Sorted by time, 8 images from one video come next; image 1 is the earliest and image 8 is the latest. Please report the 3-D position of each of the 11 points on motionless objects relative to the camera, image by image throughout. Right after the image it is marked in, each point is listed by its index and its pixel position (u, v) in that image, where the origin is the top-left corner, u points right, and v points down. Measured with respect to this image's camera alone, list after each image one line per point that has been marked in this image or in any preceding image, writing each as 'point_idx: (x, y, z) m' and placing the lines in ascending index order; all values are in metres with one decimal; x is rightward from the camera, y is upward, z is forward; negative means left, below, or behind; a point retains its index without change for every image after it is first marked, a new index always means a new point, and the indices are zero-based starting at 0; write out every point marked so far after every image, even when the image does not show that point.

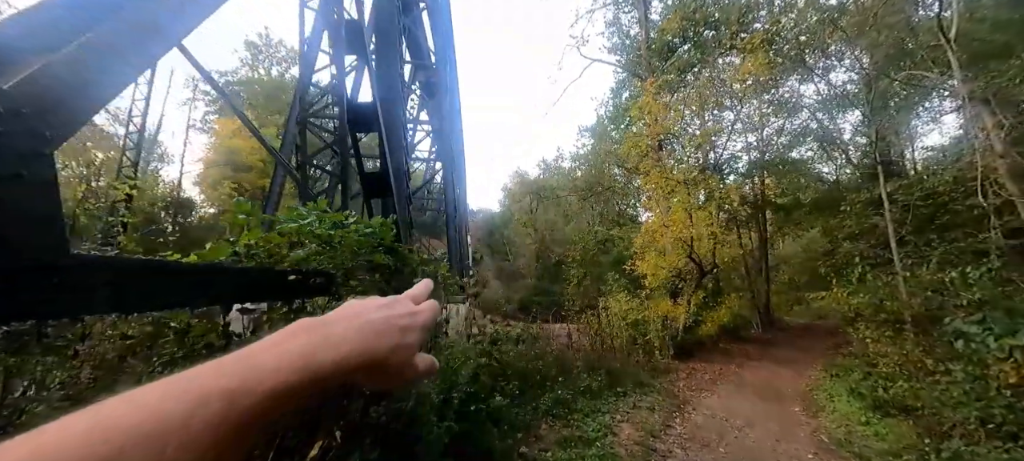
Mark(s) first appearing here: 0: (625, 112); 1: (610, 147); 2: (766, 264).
0: (+4.1, +4.3, +14.4) m
1: (+4.3, +3.5, +16.7) m
2: (+9.9, -1.5, +15.4) m
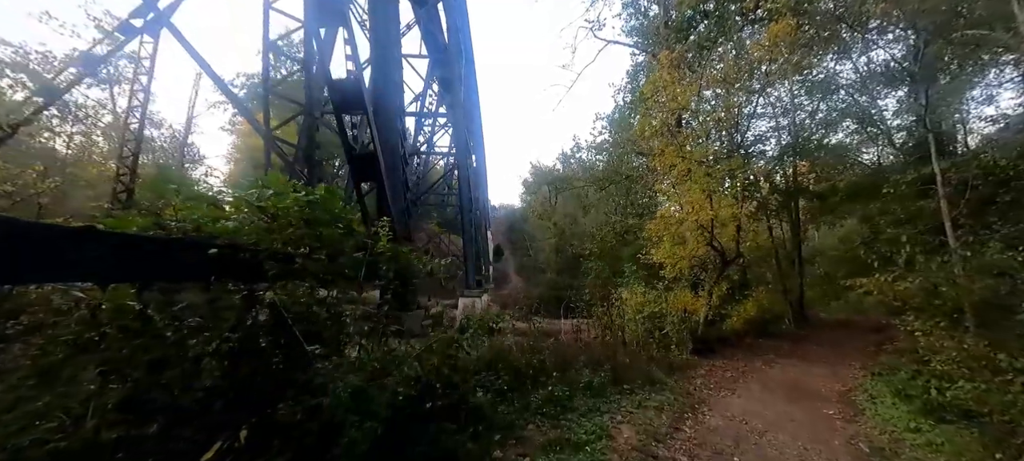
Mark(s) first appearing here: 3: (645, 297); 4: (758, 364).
0: (+4.5, +4.6, +13.7) m
1: (+4.8, +3.9, +16.0) m
2: (+10.5, -1.0, +14.4) m
3: (+3.6, -1.8, +10.7) m
4: (+6.7, -3.7, +10.3) m
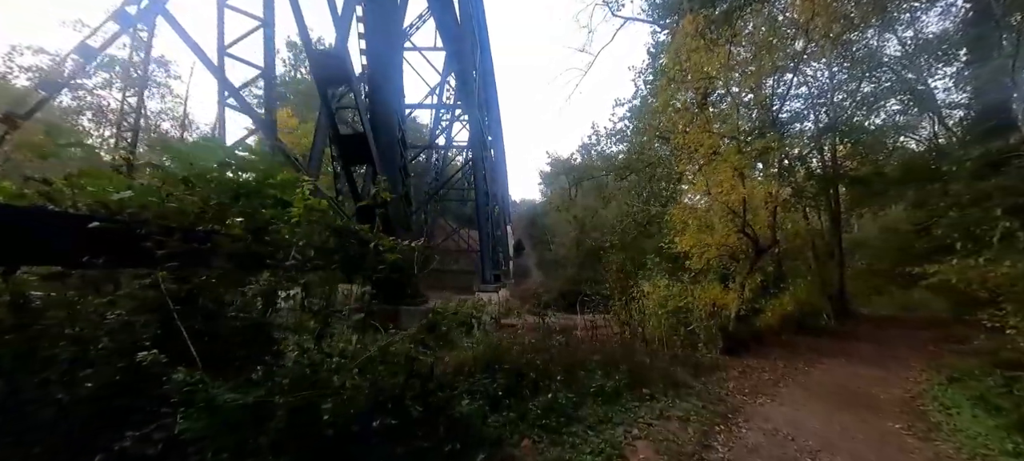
0: (+4.9, +5.0, +12.9) m
1: (+5.4, +4.2, +15.1) m
2: (+11.0, -0.6, +13.3) m
3: (+4.0, -1.5, +9.9) m
4: (+7.1, -3.4, +9.4) m
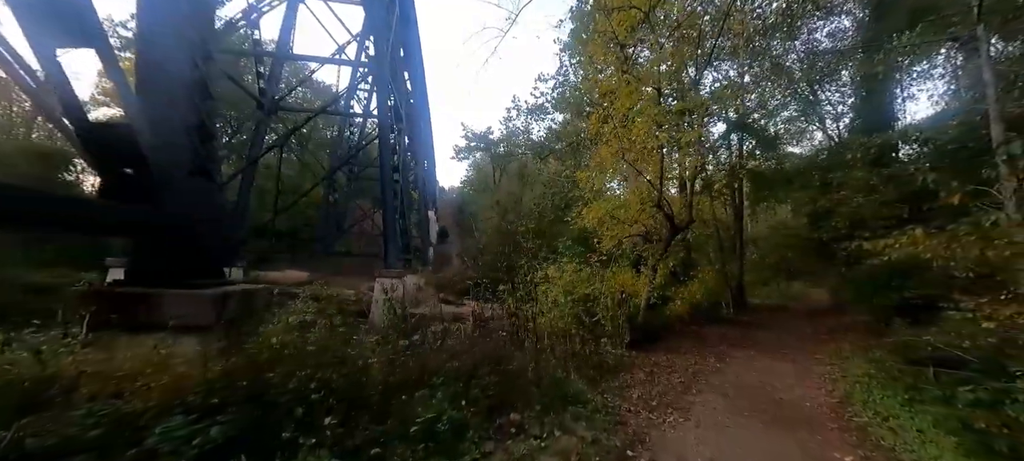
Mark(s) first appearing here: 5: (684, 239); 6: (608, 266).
0: (+2.2, +5.5, +11.9) m
1: (+2.2, +4.8, +14.2) m
2: (+7.9, -0.3, +13.5) m
3: (+1.5, -1.1, +9.0) m
4: (+4.6, -3.1, +9.1) m
5: (+5.2, -0.2, +11.8) m
6: (+2.8, -1.0, +10.9) m
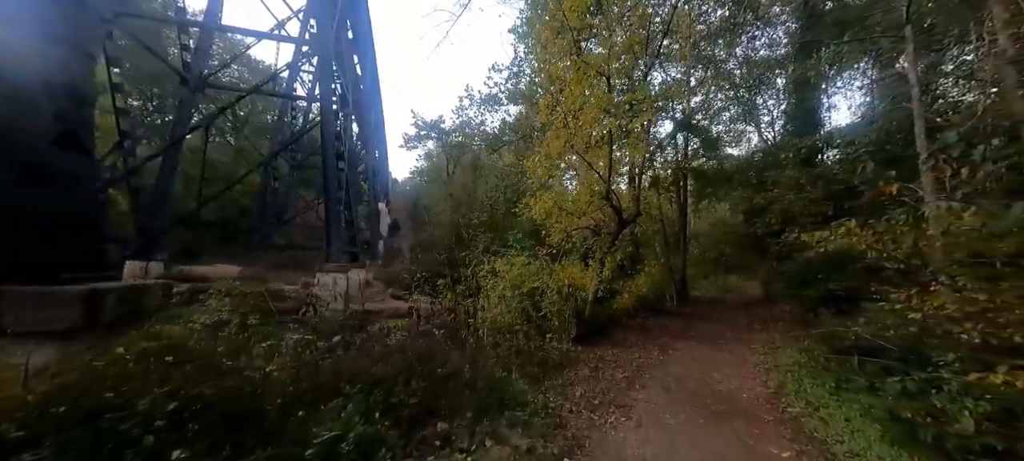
0: (+0.8, +5.7, +11.7) m
1: (+0.6, +5.0, +14.0) m
2: (+6.2, -0.1, +14.0) m
3: (+0.4, -0.9, +8.8) m
4: (+3.4, -2.9, +9.3) m
5: (+3.7, -0.1, +12.1) m
6: (+1.4, -0.9, +10.8) m
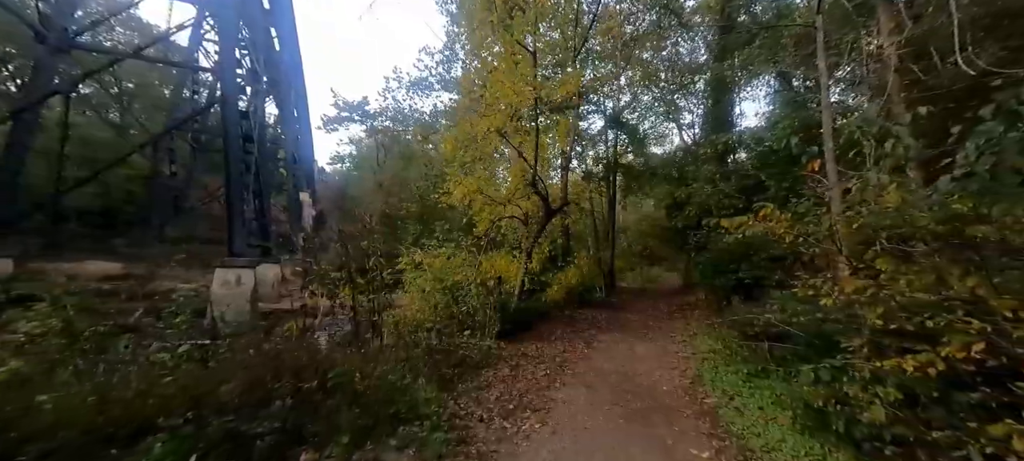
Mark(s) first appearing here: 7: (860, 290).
0: (-1.2, +5.9, +11.1) m
1: (-1.8, +5.3, +13.4) m
2: (+3.7, +0.1, +14.4) m
3: (-1.2, -0.7, +8.4) m
4: (+1.7, -2.7, +9.3) m
5: (+1.6, +0.2, +12.1) m
6: (-0.5, -0.6, +10.5) m
7: (+1.9, -0.3, +2.1) m
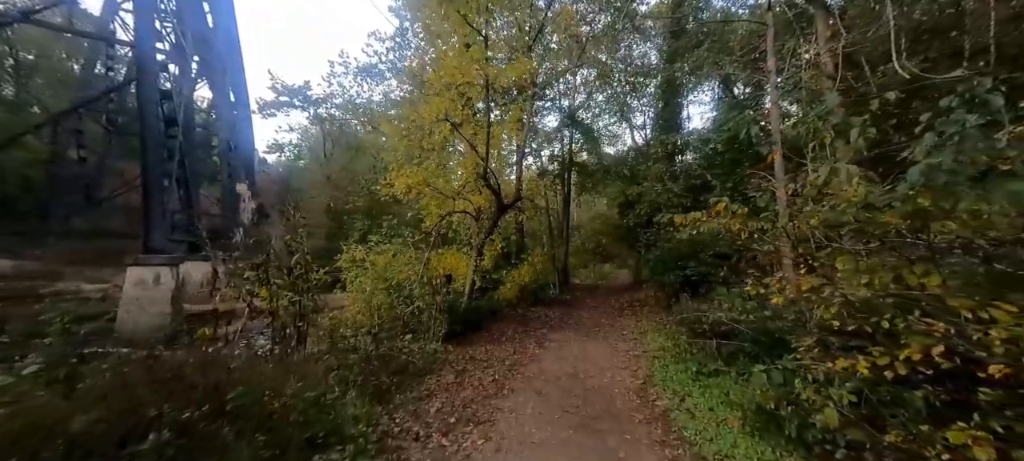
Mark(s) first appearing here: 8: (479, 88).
0: (-2.4, +6.0, +10.6) m
1: (-3.3, +5.5, +12.8) m
2: (+2.0, +0.2, +14.5) m
3: (-2.2, -0.6, +7.9) m
4: (+0.5, -2.7, +9.2) m
5: (+0.2, +0.3, +11.9) m
6: (-1.8, -0.5, +10.1) m
7: (+1.6, -0.3, +2.1) m
8: (-0.7, +3.2, +9.3) m
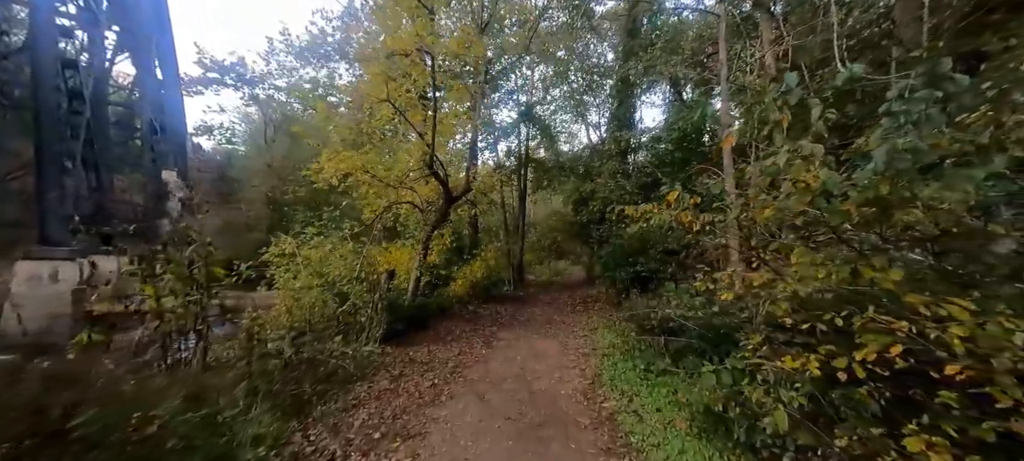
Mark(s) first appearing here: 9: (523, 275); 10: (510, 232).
0: (-3.6, +6.2, +10.0) m
1: (-4.7, +5.7, +12.1) m
2: (+0.3, +0.4, +14.4) m
3: (-3.1, -0.5, +7.4) m
4: (-0.6, -2.5, +9.0) m
5: (-1.2, +0.4, +11.6) m
6: (-3.0, -0.4, +9.6) m
7: (+1.3, -0.3, +2.0) m
8: (-1.7, +3.3, +8.9) m
9: (+0.4, -1.8, +15.3) m
10: (-0.1, 0.0, +14.4) m
